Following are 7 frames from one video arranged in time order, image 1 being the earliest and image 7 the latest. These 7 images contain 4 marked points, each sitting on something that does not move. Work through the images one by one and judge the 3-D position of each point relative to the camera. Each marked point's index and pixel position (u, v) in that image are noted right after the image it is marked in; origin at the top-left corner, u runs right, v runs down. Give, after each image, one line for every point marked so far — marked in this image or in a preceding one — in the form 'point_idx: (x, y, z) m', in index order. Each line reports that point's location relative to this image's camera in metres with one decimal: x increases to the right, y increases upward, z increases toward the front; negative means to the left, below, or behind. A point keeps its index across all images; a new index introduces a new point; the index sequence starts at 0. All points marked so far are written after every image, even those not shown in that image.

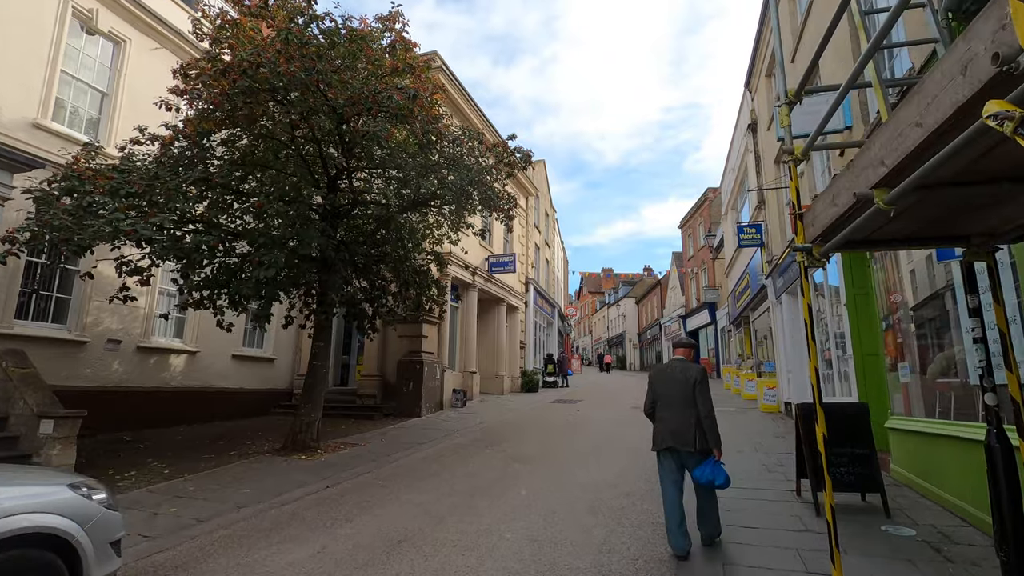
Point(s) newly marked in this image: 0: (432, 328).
0: (-2.0, -1.0, +13.3) m
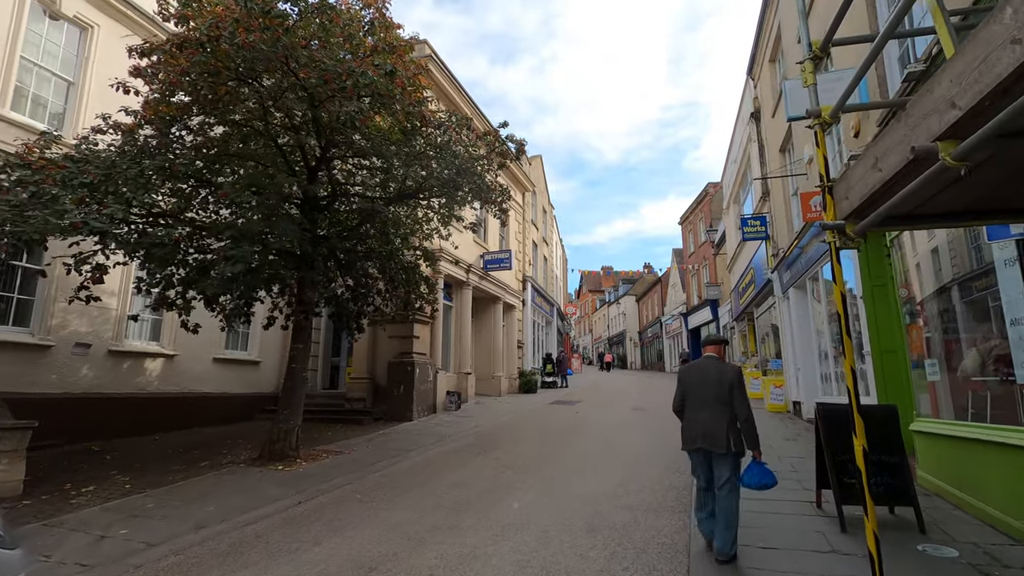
0: (-2.1, -1.0, +12.7) m
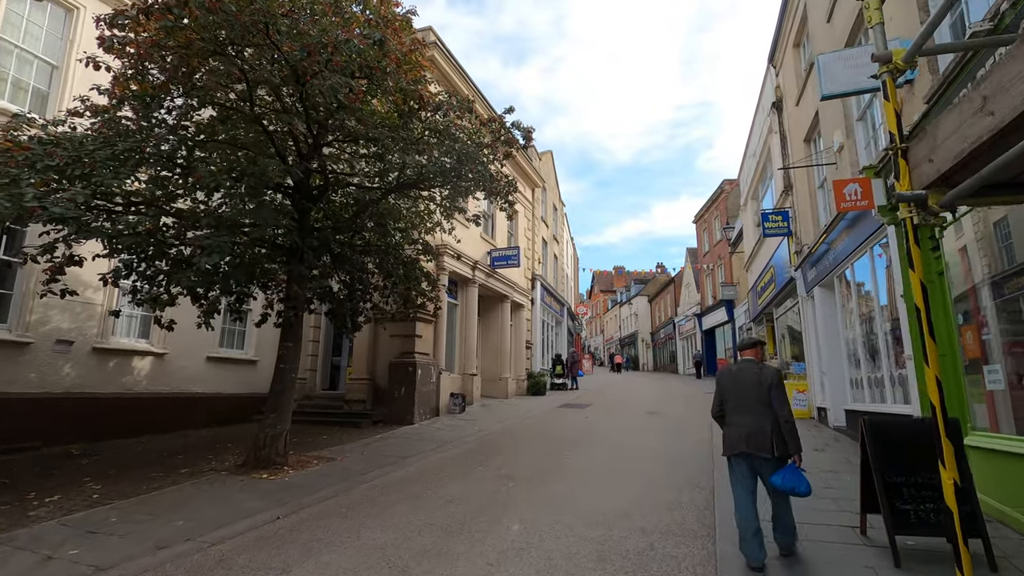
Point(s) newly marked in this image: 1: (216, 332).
0: (-1.9, -0.9, +12.1) m
1: (-6.2, -0.9, +11.2) m
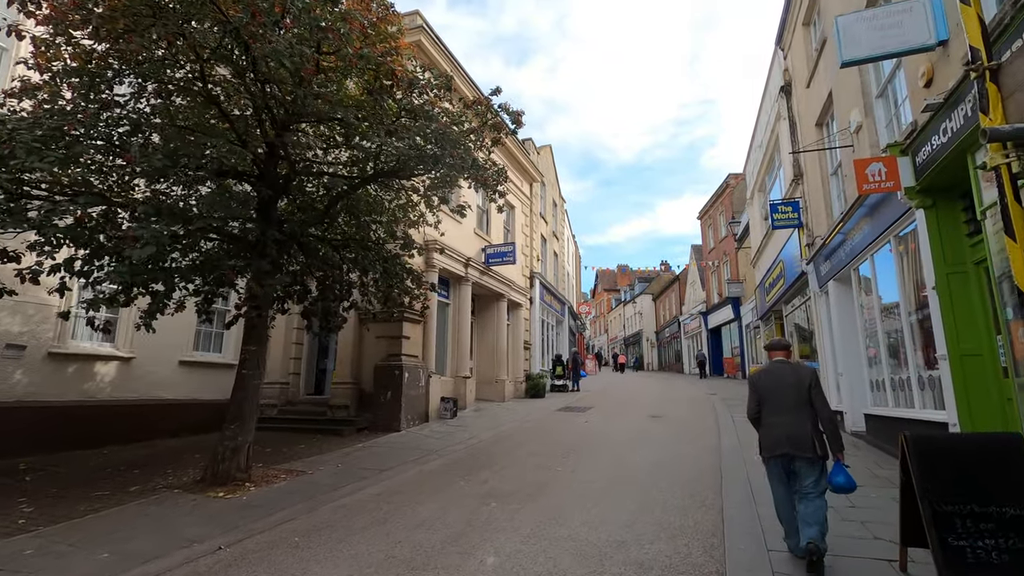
0: (-2.1, -0.9, +11.4) m
1: (-6.3, -0.9, +10.5) m
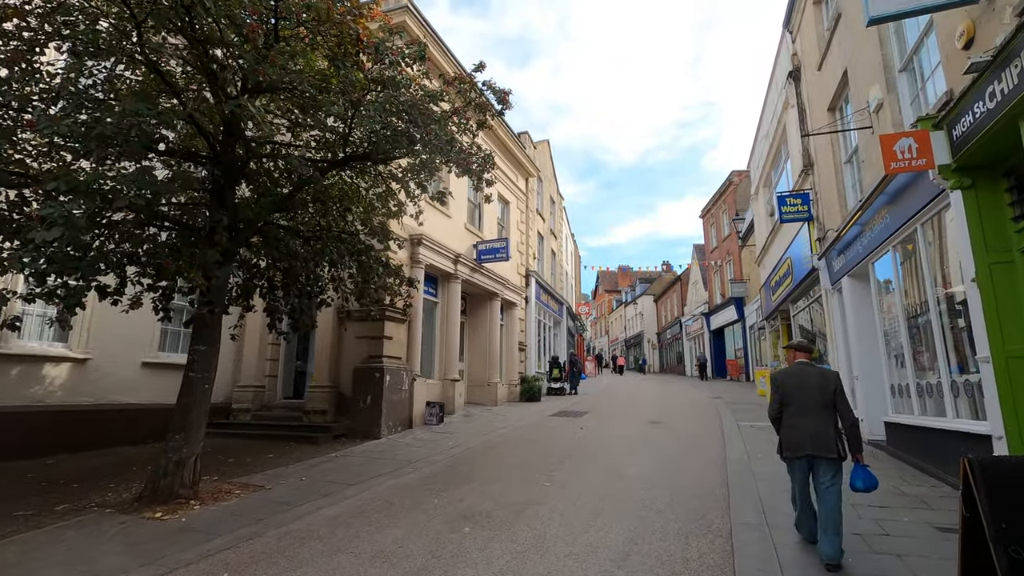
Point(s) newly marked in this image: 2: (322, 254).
0: (-2.3, -0.8, +10.7) m
1: (-6.5, -0.8, +9.8) m
2: (-2.6, +0.5, +7.3) m
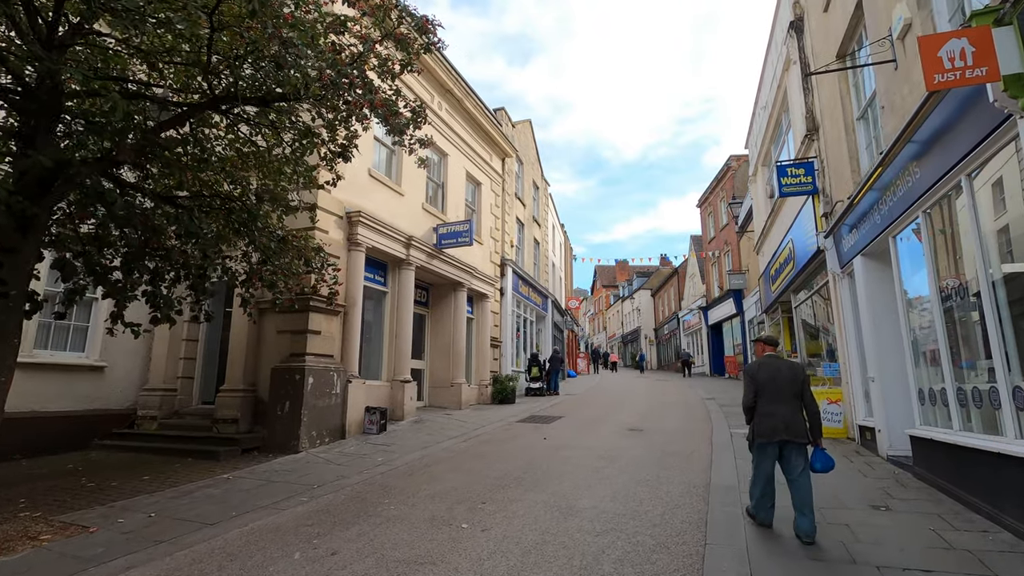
0: (-3.1, -0.5, +9.1) m
1: (-7.4, -0.6, +8.2) m
2: (-3.4, +0.7, +5.6) m
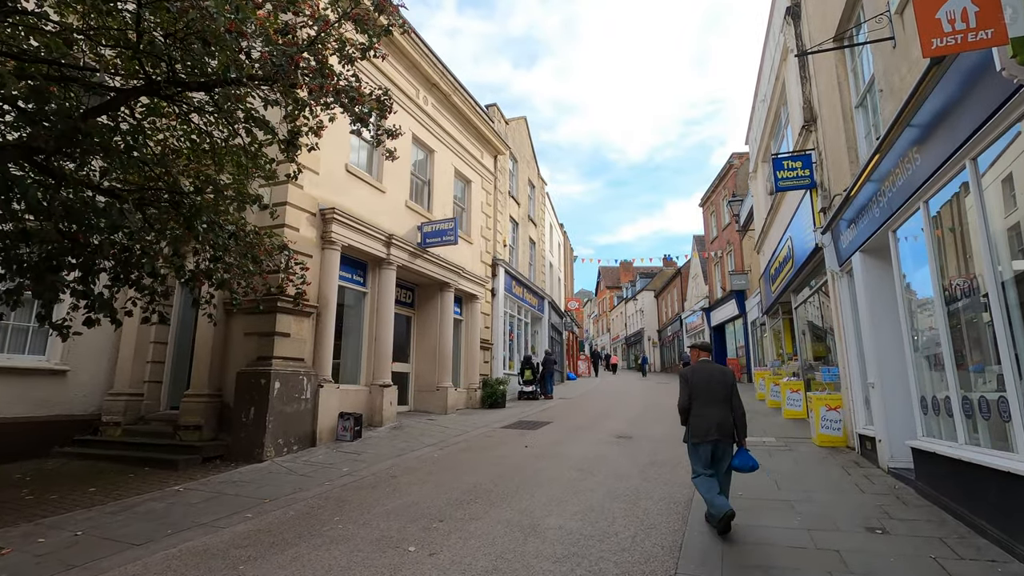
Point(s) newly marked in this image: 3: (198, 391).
0: (-3.5, -0.5, +8.6) m
1: (-7.8, -0.6, +7.8) m
2: (-3.8, +0.7, +5.2) m
3: (-5.0, -1.6, +8.4) m
